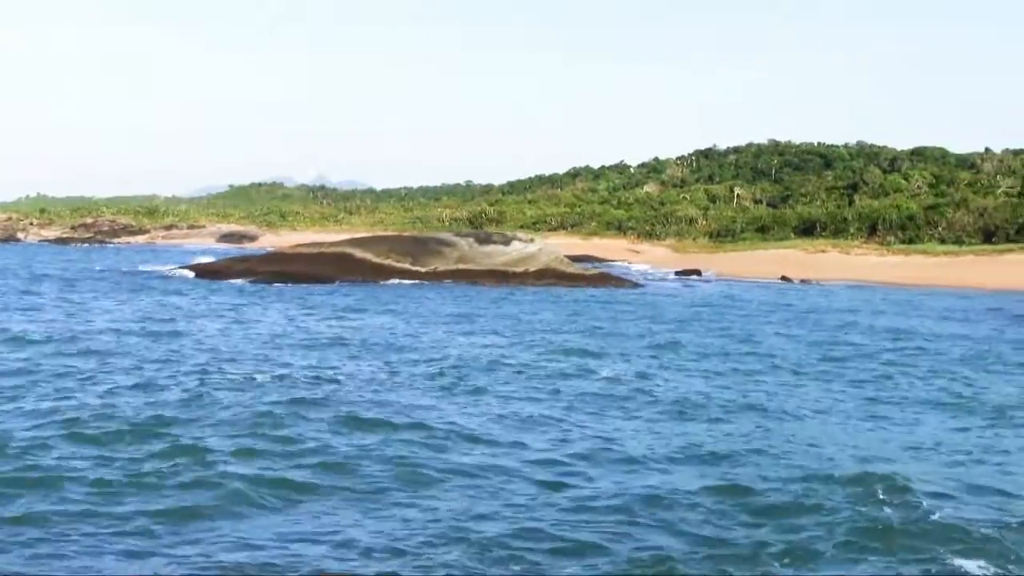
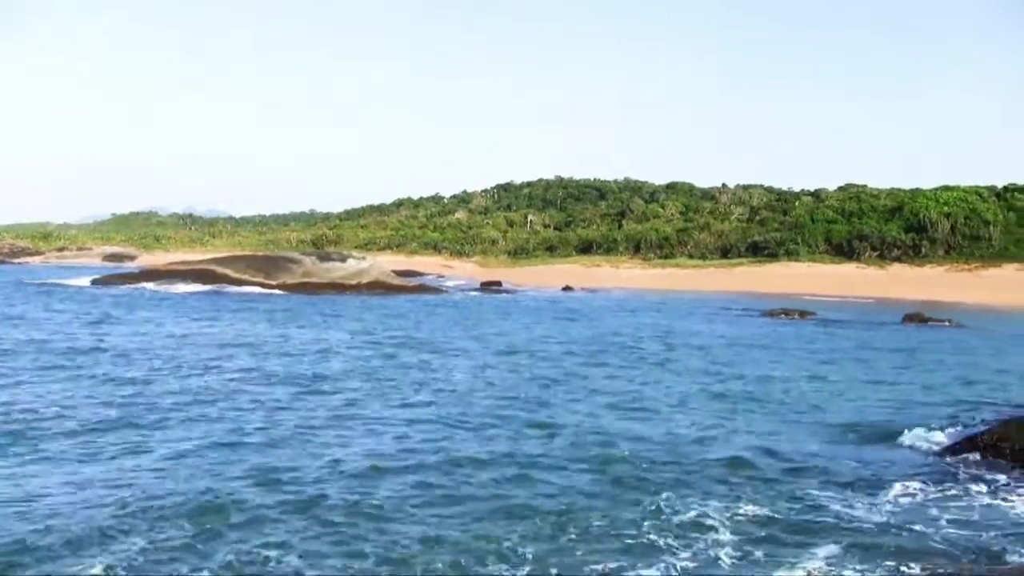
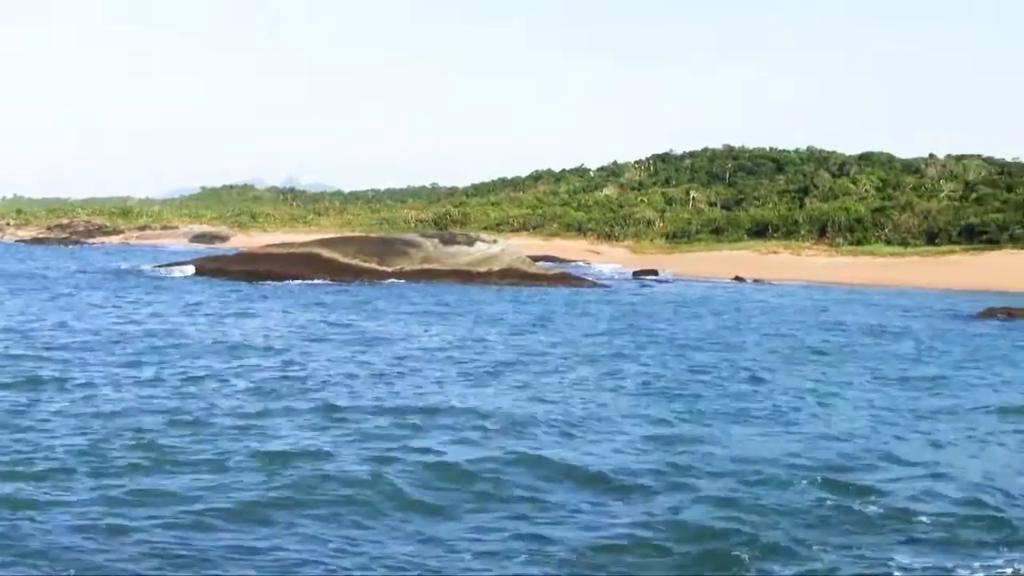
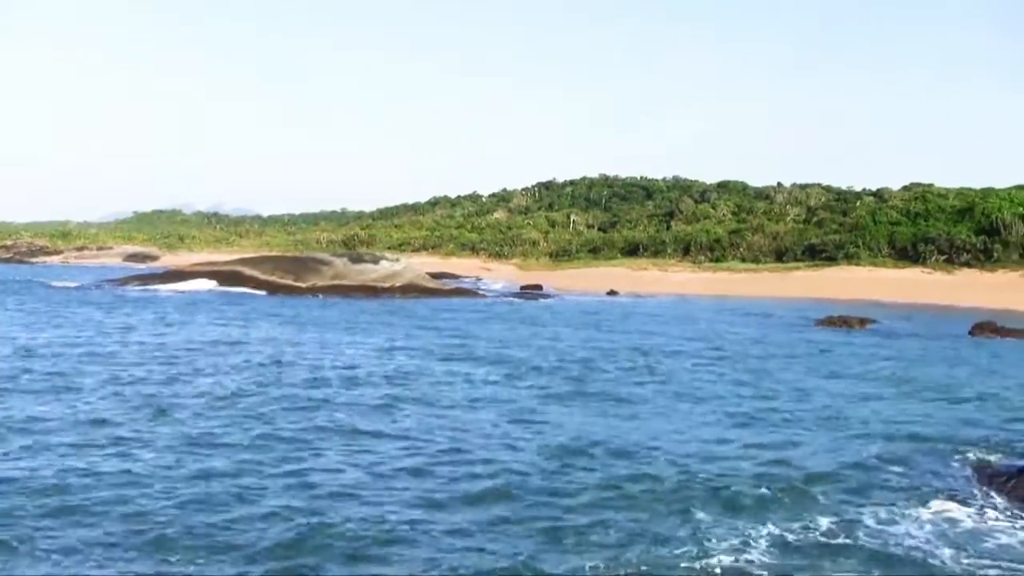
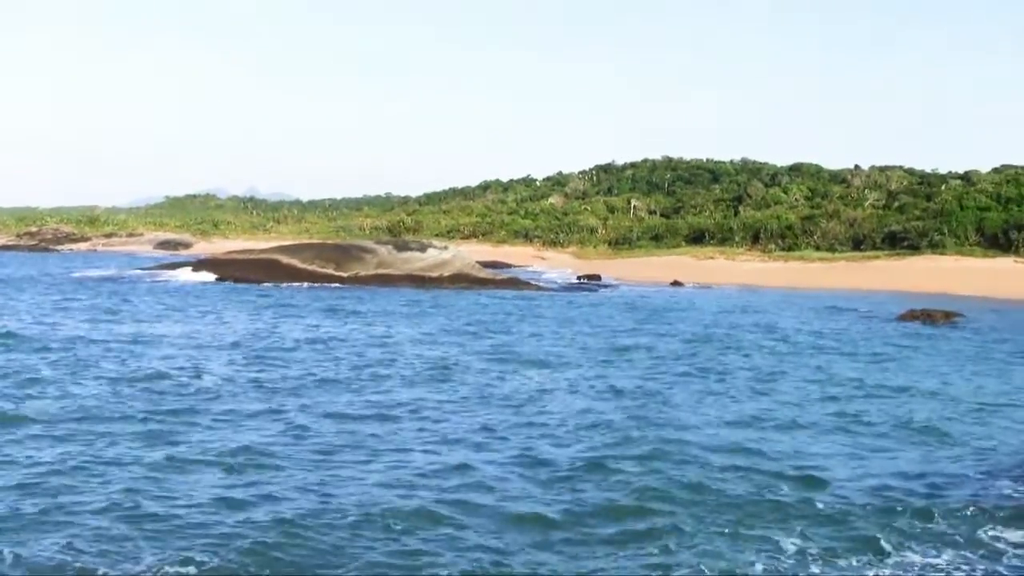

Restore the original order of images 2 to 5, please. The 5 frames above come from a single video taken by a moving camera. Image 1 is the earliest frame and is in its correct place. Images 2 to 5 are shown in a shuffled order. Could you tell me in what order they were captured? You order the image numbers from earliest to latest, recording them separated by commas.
3, 5, 4, 2
